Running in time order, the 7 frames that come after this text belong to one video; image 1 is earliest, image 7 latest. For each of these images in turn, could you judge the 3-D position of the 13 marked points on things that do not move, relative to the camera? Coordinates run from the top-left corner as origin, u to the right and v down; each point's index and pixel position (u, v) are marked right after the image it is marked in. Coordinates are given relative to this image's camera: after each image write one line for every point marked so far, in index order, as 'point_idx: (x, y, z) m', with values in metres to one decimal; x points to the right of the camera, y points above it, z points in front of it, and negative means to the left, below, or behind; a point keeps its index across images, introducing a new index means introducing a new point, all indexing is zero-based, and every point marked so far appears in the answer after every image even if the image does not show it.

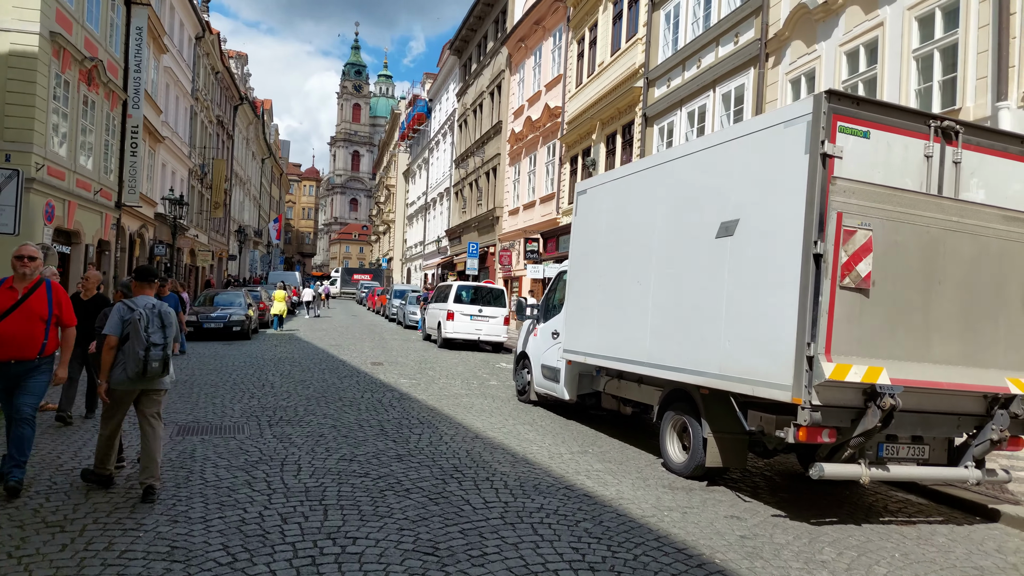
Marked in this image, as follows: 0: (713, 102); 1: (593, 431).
0: (+4.2, +4.0, +16.0) m
1: (+0.9, -1.7, +8.7) m
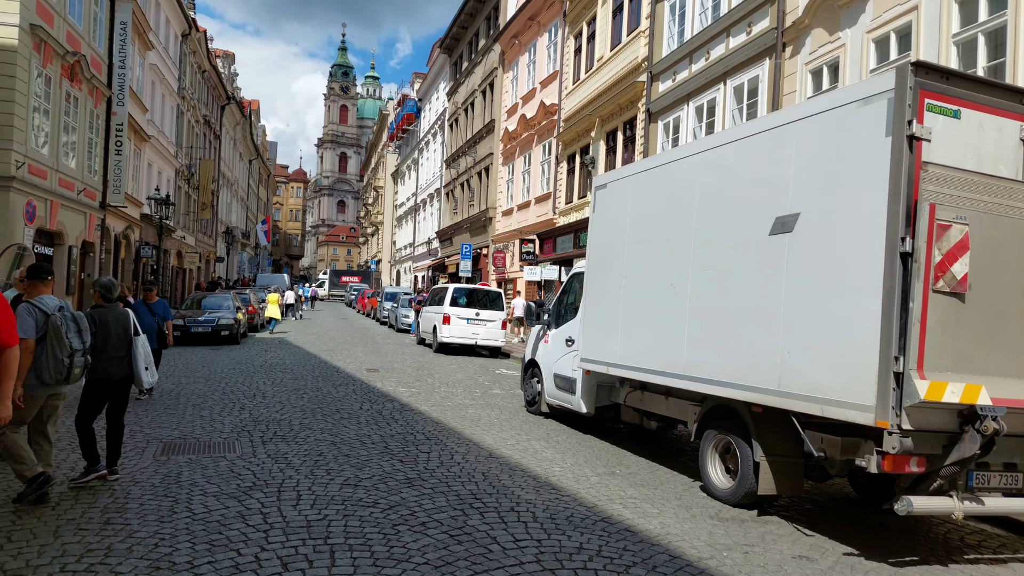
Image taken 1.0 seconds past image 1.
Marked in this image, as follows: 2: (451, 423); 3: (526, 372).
0: (+4.3, +3.9, +15.4) m
1: (+1.1, -1.7, +8.0) m
2: (-0.7, -1.6, +9.2) m
3: (+0.2, -1.2, +10.5) m
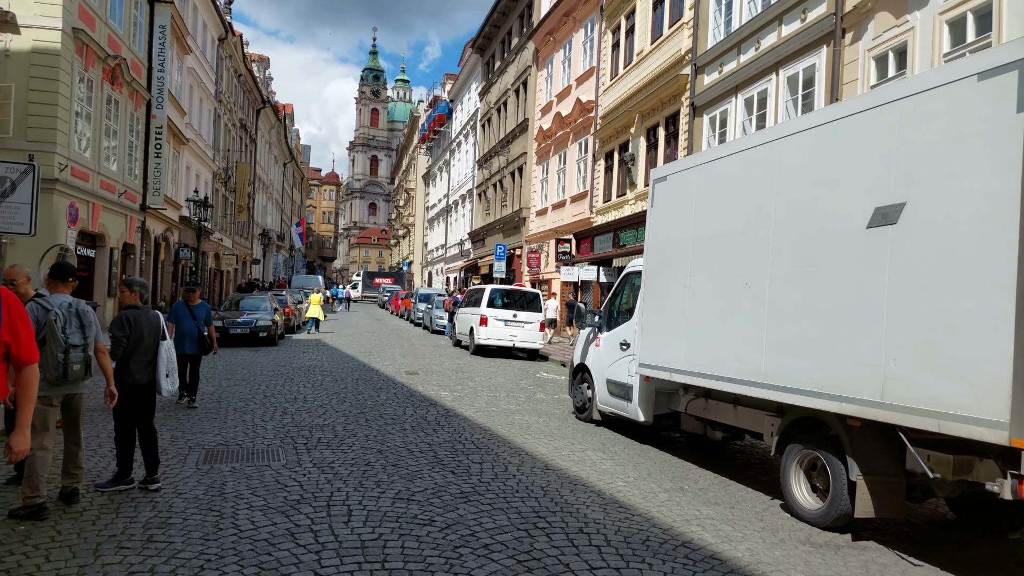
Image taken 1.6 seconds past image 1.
0: (+5.1, +3.9, +14.7) m
1: (+1.6, -1.7, +7.5) m
2: (-0.1, -1.6, +8.8) m
3: (+0.9, -1.2, +10.1) m
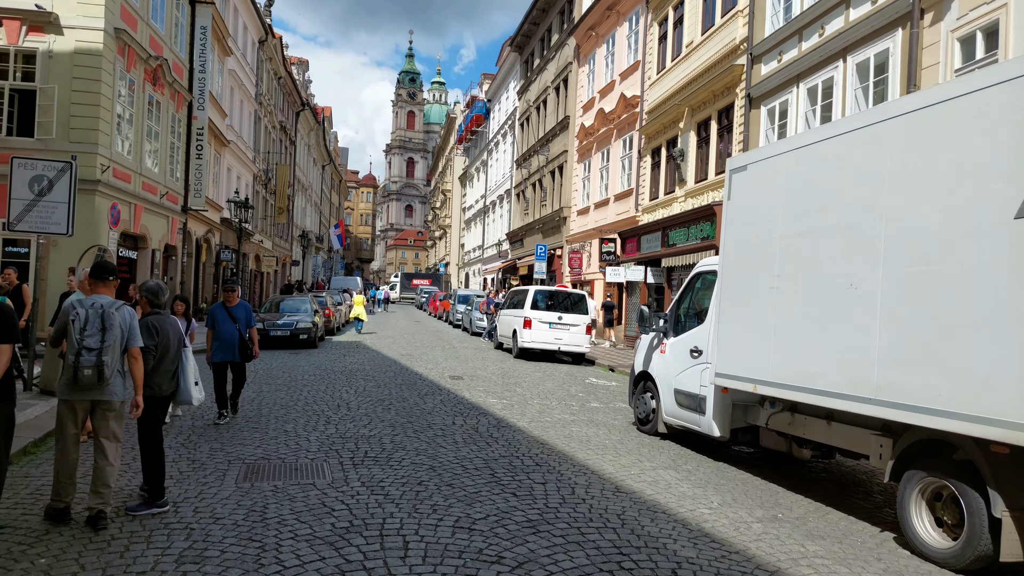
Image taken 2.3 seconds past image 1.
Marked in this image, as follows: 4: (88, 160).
0: (+6.0, +3.9, +13.8) m
1: (+2.2, -1.7, +6.8) m
2: (+0.5, -1.7, +8.2) m
3: (+1.5, -1.2, +9.4) m
4: (-10.0, +3.0, +18.0) m
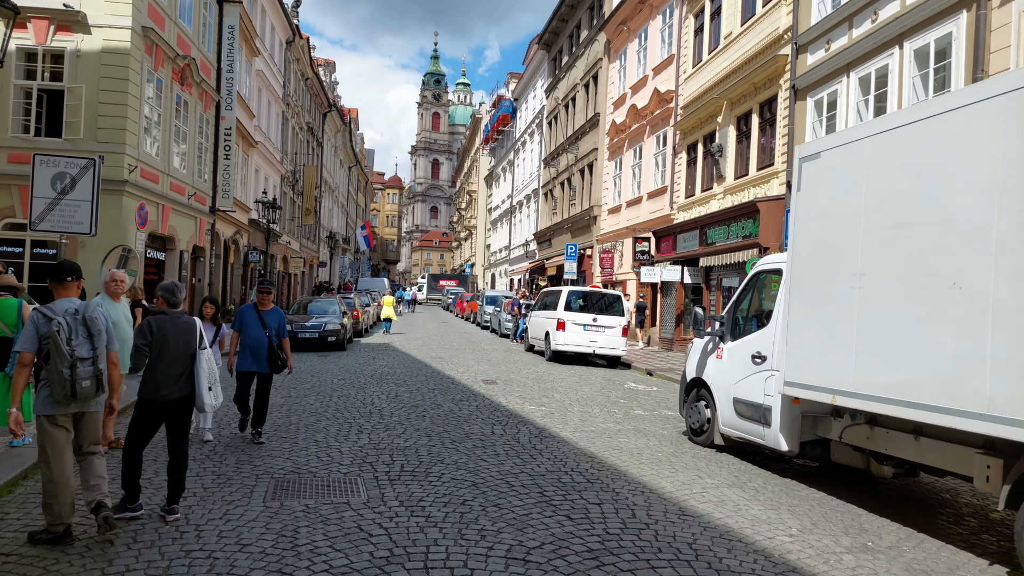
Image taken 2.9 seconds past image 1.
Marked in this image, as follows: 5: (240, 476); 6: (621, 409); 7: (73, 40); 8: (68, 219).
0: (+6.6, +3.9, +13.1) m
1: (+2.6, -1.7, +6.1) m
2: (+1.0, -1.7, +7.6) m
3: (+2.0, -1.2, +8.7) m
4: (-9.2, +3.0, +17.8) m
5: (-2.3, -1.6, +6.3) m
6: (+1.6, -1.8, +11.1) m
7: (-10.1, +5.7, +17.6) m
8: (-5.4, +0.8, +9.4) m
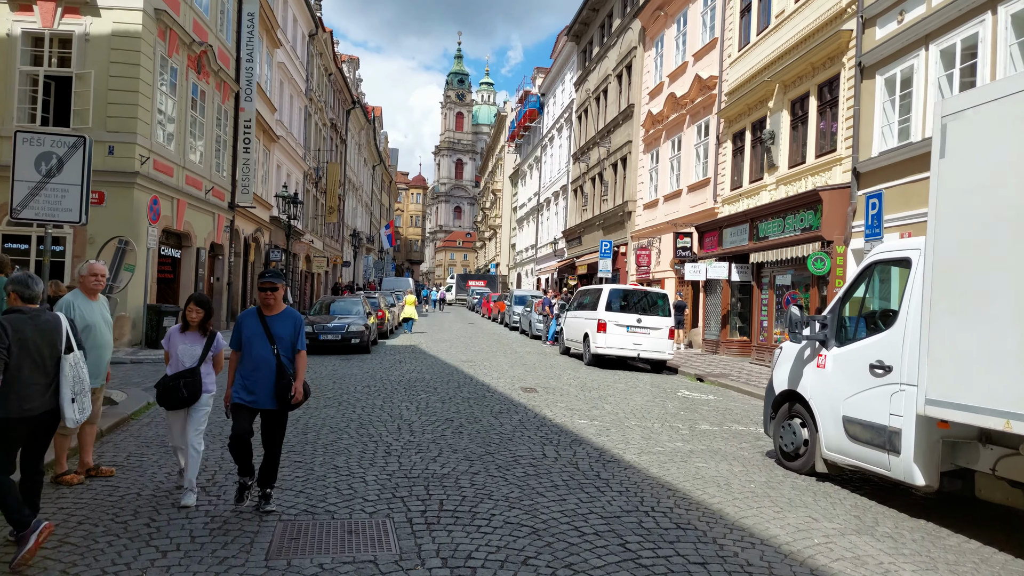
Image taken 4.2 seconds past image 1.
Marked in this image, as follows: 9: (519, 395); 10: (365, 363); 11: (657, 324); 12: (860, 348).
0: (+7.3, +3.9, +11.5) m
1: (+3.1, -1.7, +4.7) m
2: (+1.5, -1.6, +6.2) m
3: (+2.6, -1.2, +7.3) m
4: (-8.4, +3.0, +16.7) m
5: (-1.8, -1.5, +5.0) m
6: (+2.2, -1.7, +9.7) m
7: (-9.3, +5.7, +16.5) m
8: (-4.9, +0.9, +8.2) m
9: (+0.1, -1.6, +11.5) m
10: (-3.1, -1.6, +16.2) m
11: (+3.3, -0.8, +17.4) m
12: (+2.9, -0.5, +6.3) m
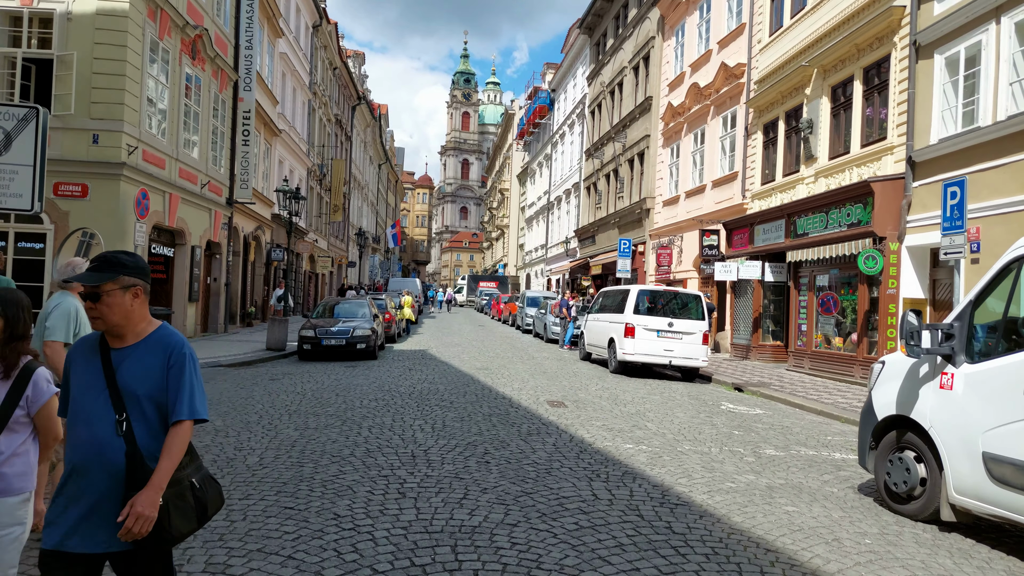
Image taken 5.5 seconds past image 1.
0: (+7.6, +3.9, +10.1) m
1: (+3.4, -1.7, +3.3) m
2: (+1.8, -1.6, +4.8) m
3: (+2.9, -1.2, +5.9) m
4: (-8.0, +3.0, +15.3) m
5: (-1.5, -1.5, +3.6) m
6: (+2.6, -1.7, +8.3) m
7: (-8.9, +5.7, +15.2) m
8: (-4.6, +0.9, +6.8) m
9: (+0.5, -1.6, +10.2) m
10: (-2.7, -1.6, +14.9) m
11: (+3.7, -0.8, +16.0) m
12: (+3.2, -0.5, +4.9) m
